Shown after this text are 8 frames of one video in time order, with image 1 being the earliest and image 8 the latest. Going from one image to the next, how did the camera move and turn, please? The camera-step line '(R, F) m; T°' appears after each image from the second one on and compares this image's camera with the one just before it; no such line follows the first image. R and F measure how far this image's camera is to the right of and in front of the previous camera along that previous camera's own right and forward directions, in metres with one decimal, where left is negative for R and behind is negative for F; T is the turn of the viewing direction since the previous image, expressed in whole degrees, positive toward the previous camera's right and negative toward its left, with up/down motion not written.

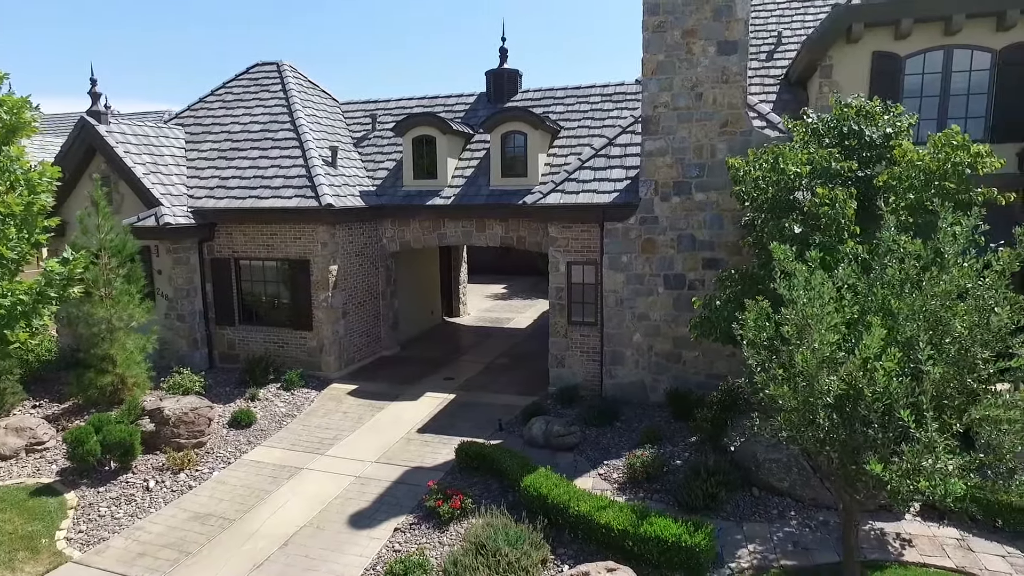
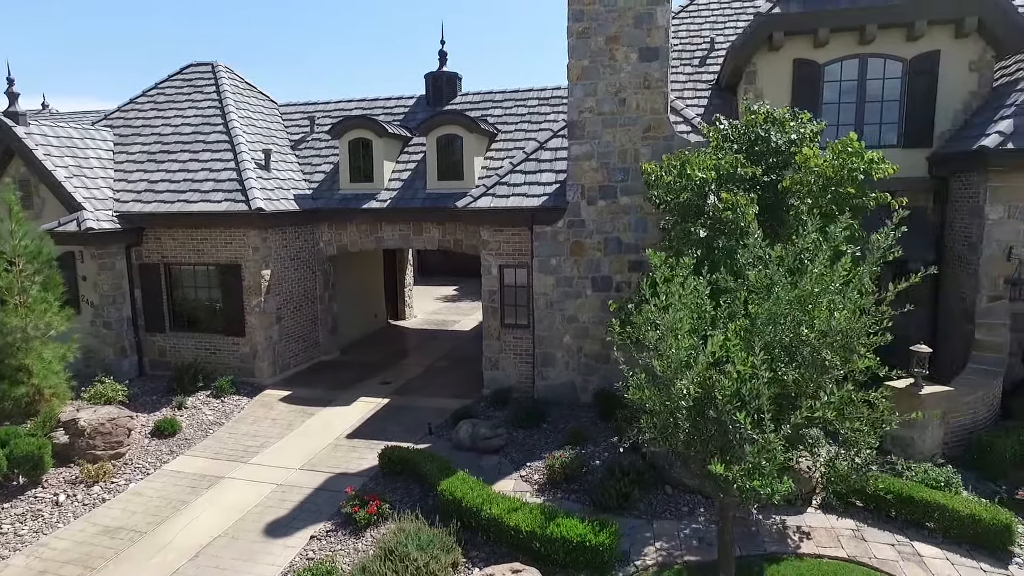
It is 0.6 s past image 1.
(+0.7, -0.1) m; +3°
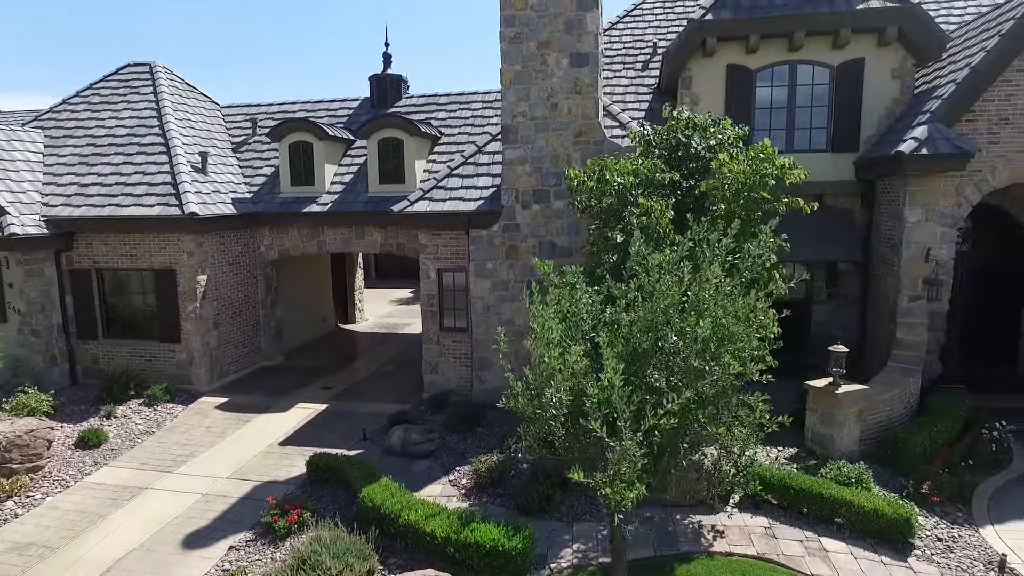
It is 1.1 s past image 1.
(+0.7, 0.0) m; +3°
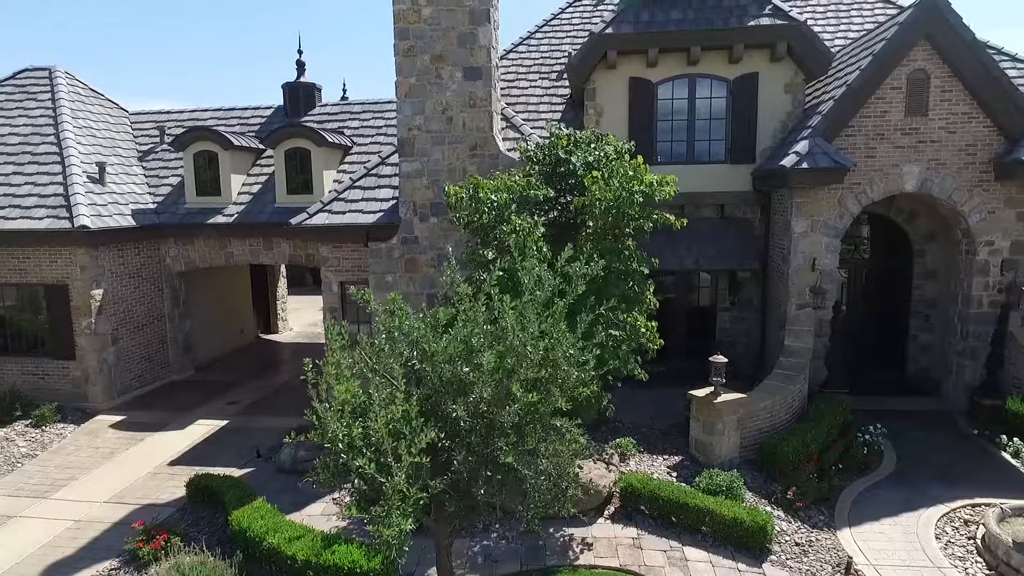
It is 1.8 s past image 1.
(+1.3, -0.1) m; +3°
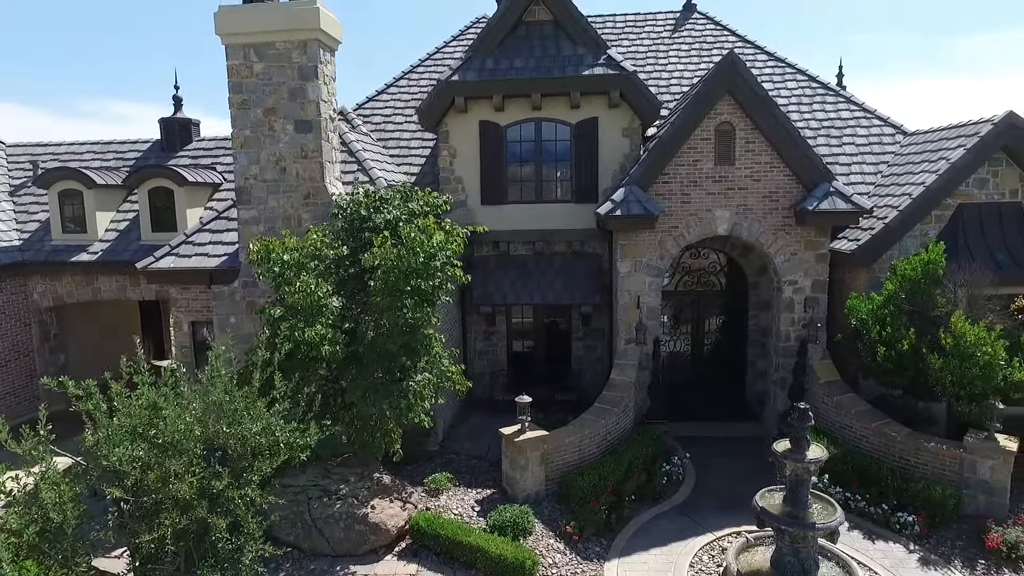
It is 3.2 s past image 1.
(+2.8, -0.7) m; +2°
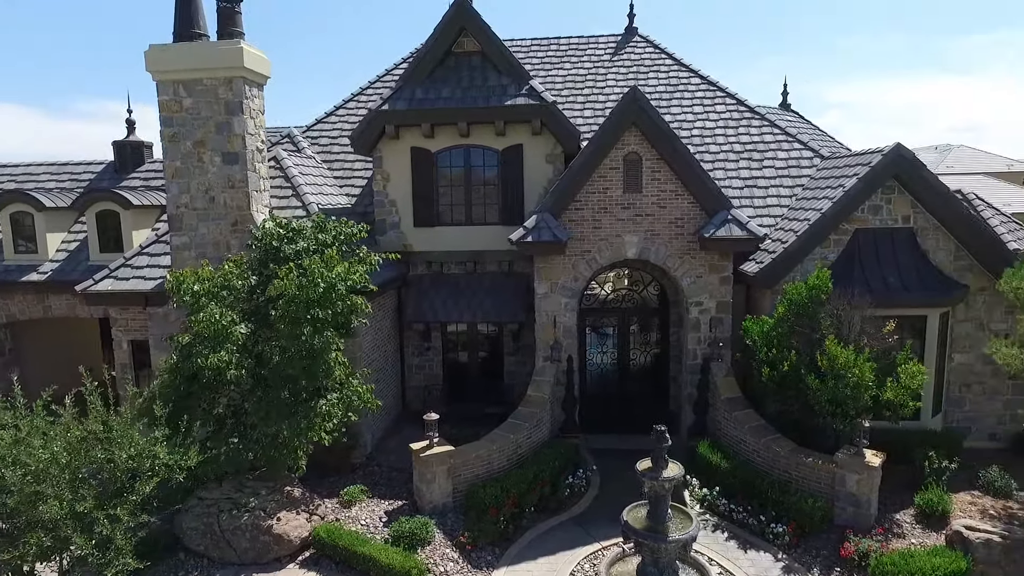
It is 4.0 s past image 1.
(+1.7, -0.7) m; 0°
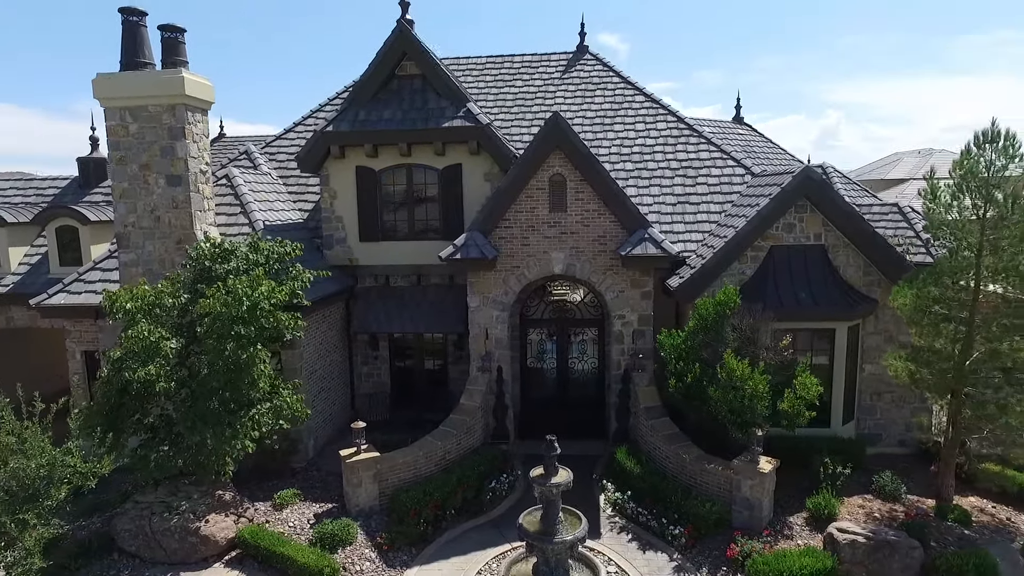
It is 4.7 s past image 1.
(+1.6, -0.8) m; 0°
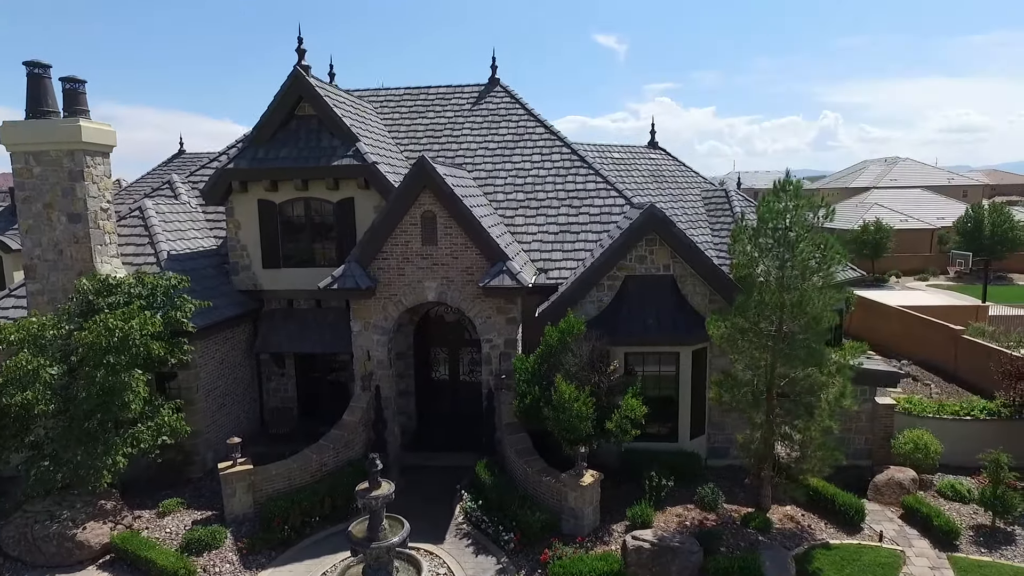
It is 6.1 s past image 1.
(+3.1, -1.4) m; 0°
